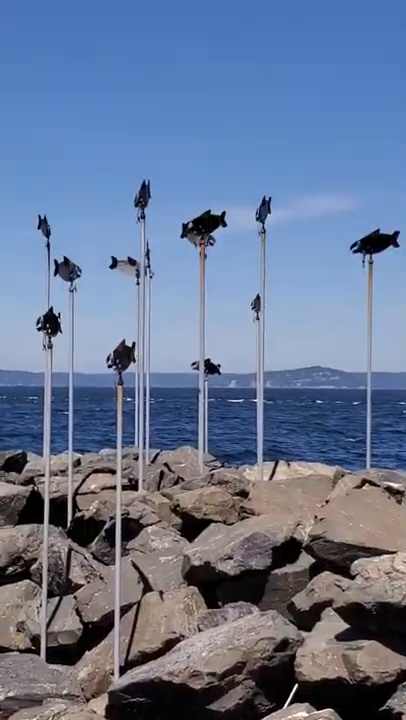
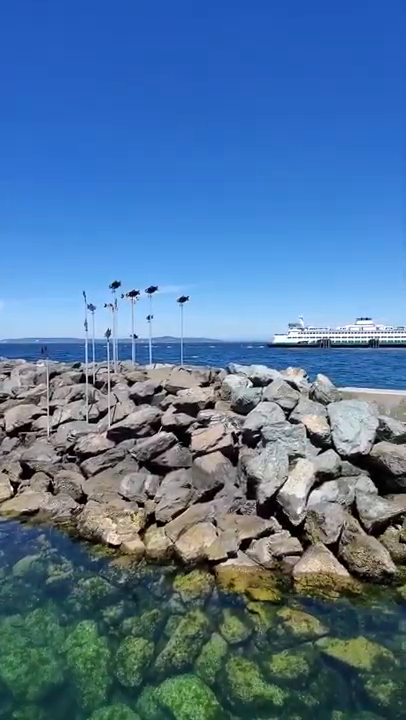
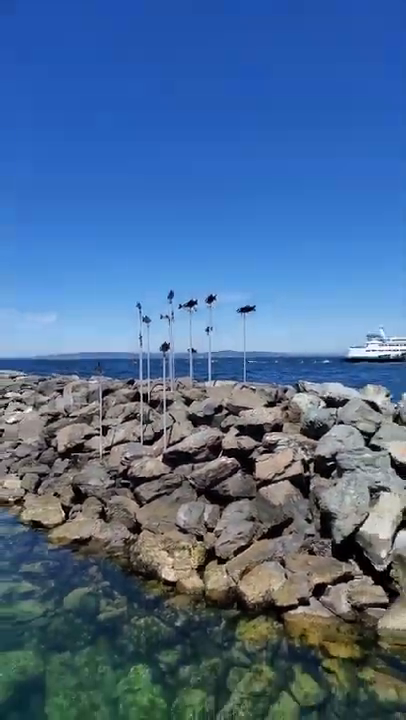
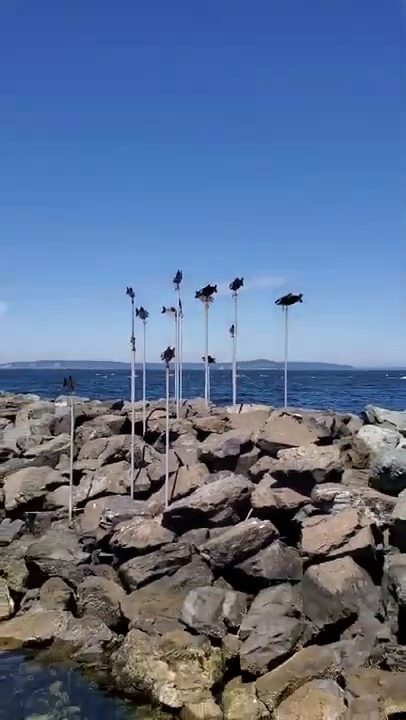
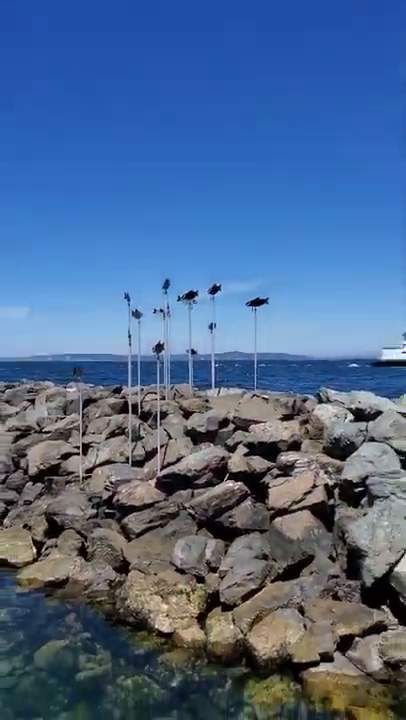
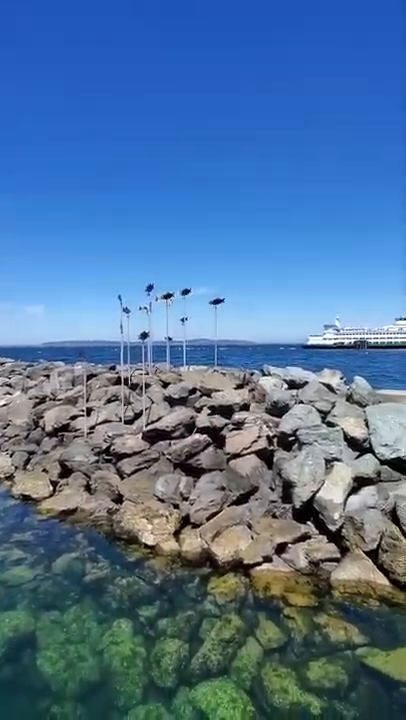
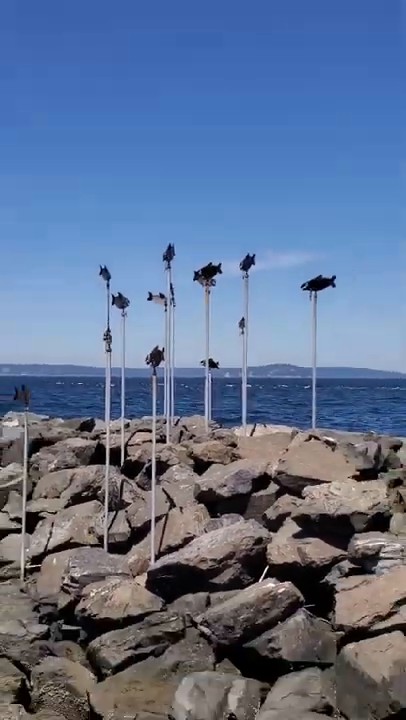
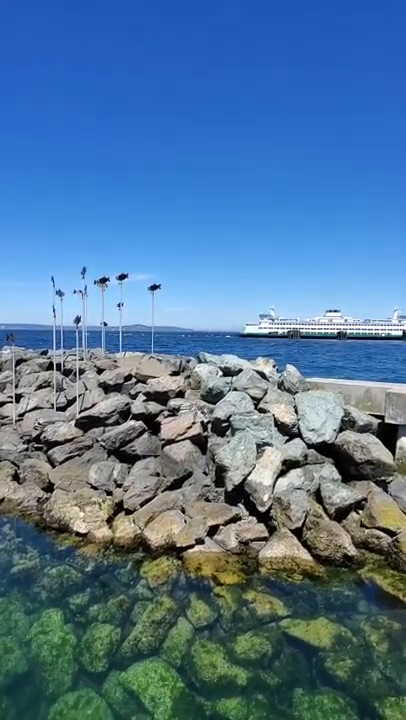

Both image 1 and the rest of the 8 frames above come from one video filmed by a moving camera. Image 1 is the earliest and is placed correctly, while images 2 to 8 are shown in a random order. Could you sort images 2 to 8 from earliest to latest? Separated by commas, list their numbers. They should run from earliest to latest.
7, 4, 5, 3, 6, 2, 8
